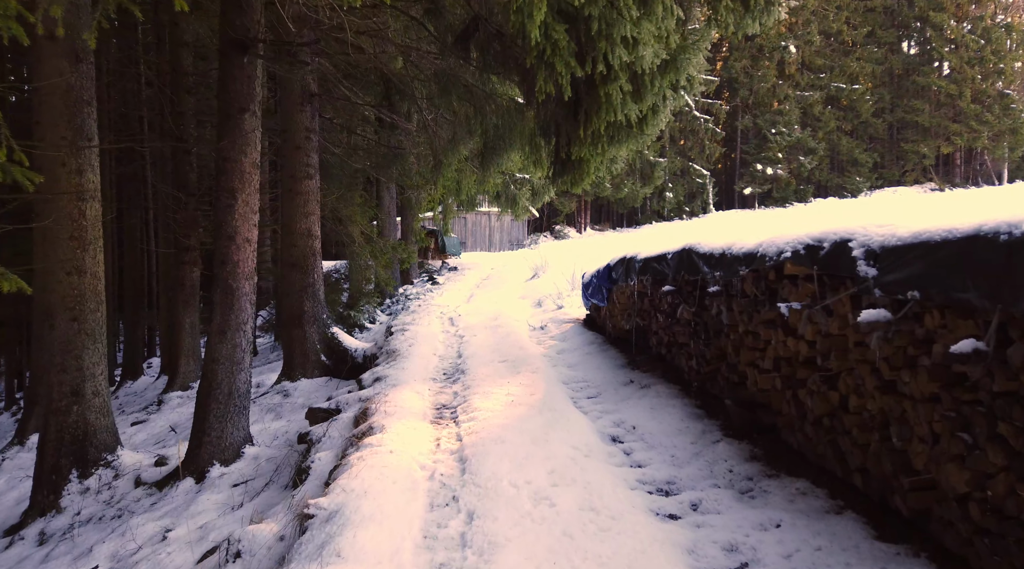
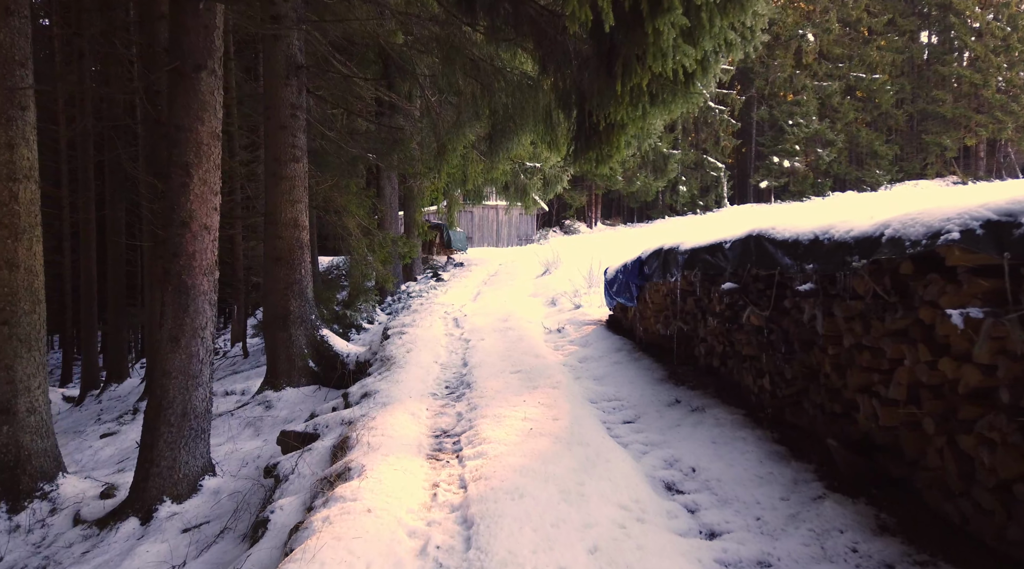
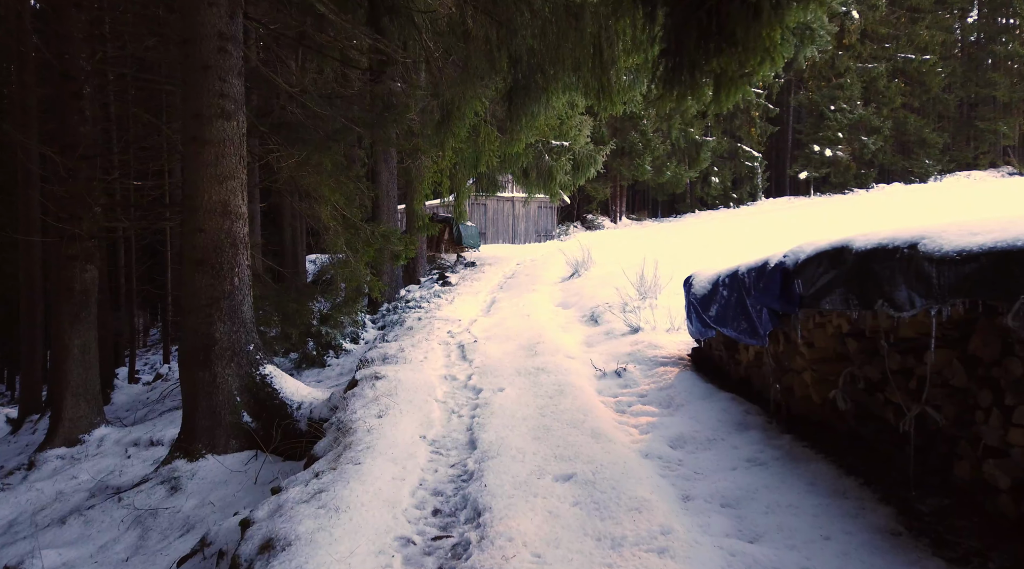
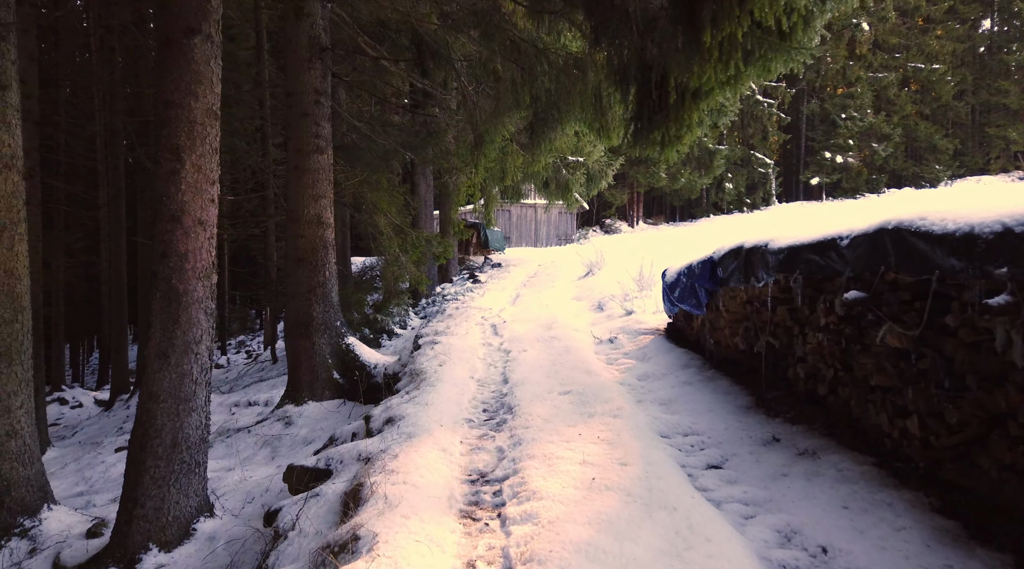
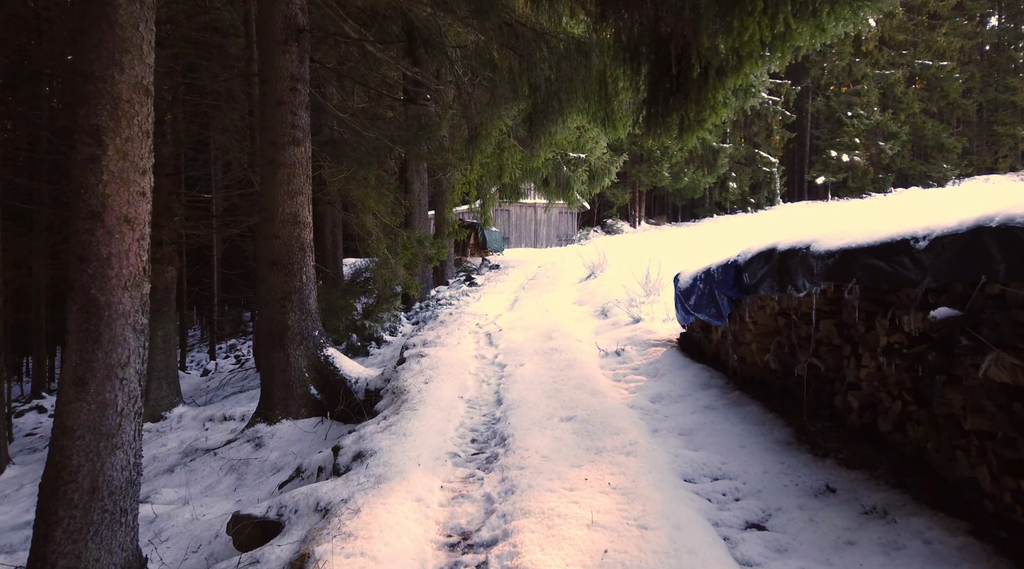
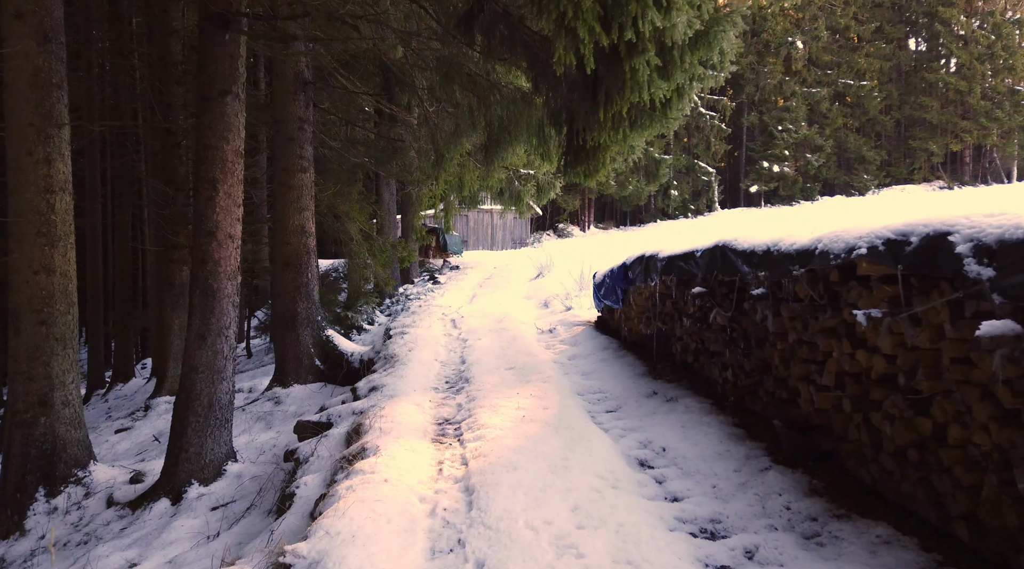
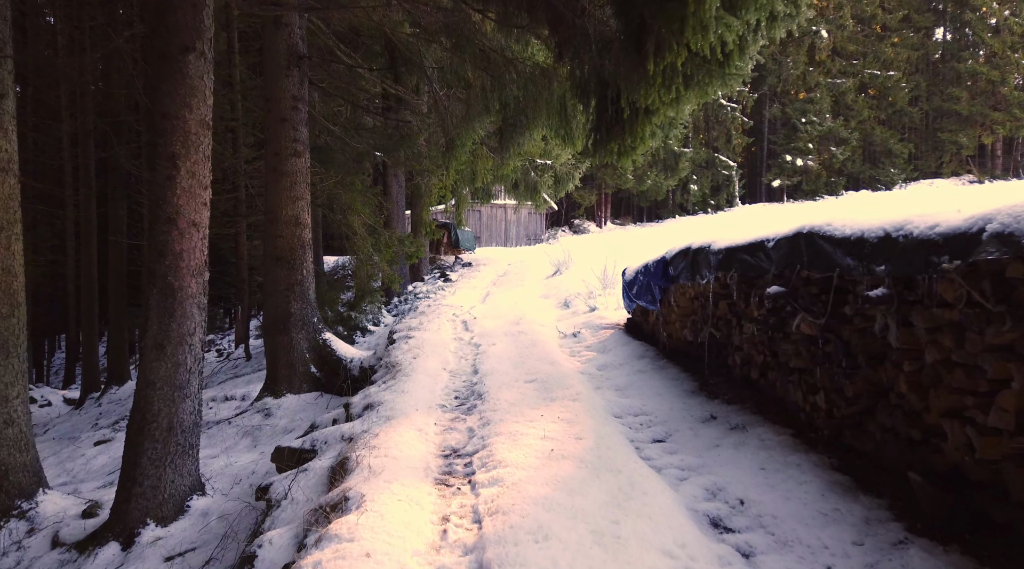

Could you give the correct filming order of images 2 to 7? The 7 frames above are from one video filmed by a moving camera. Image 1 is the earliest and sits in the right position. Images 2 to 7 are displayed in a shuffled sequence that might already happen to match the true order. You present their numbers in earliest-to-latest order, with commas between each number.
6, 2, 7, 4, 5, 3
